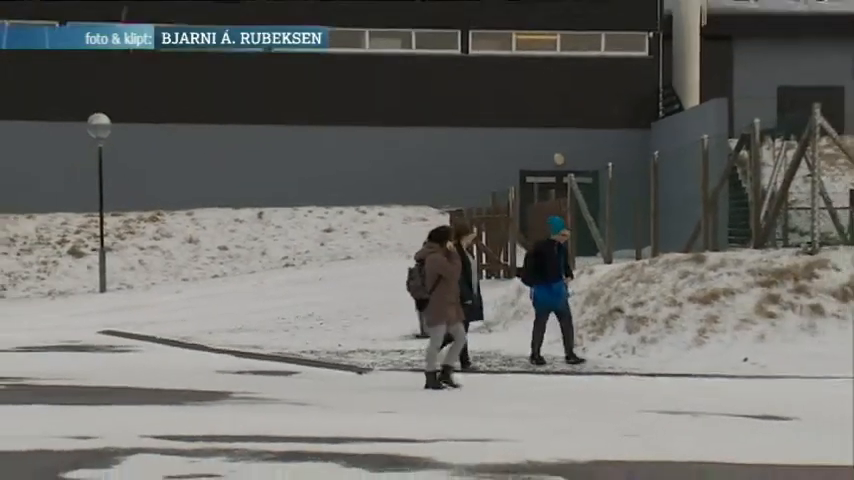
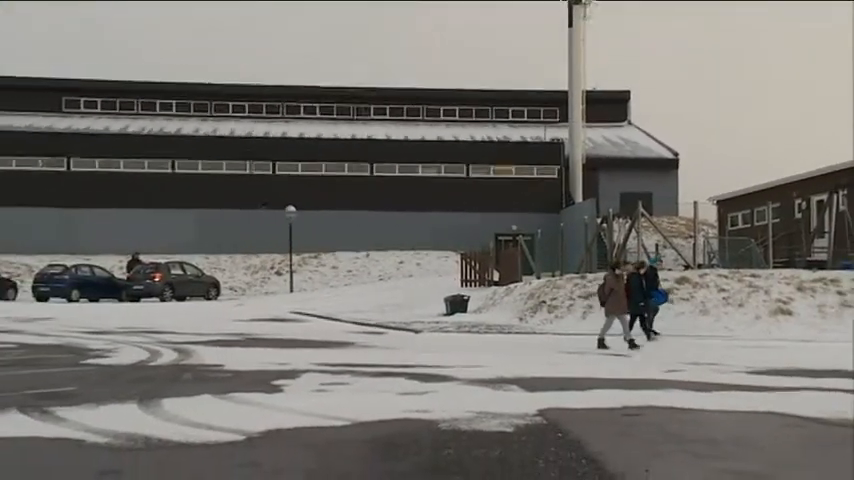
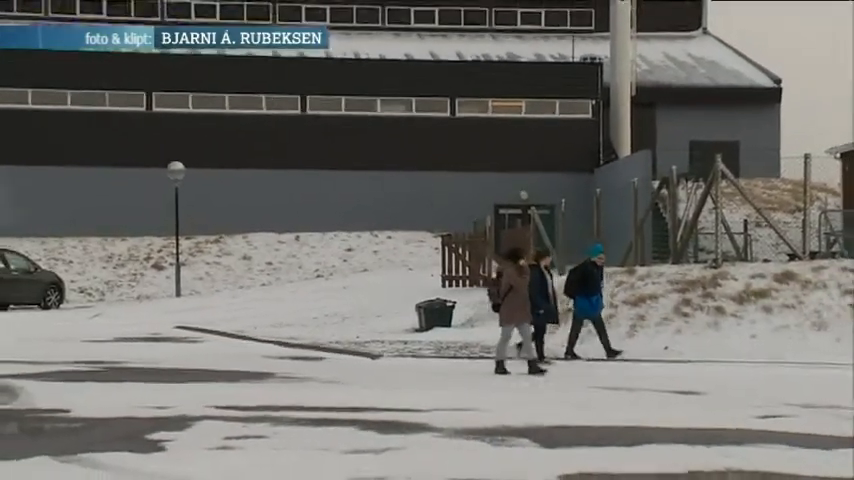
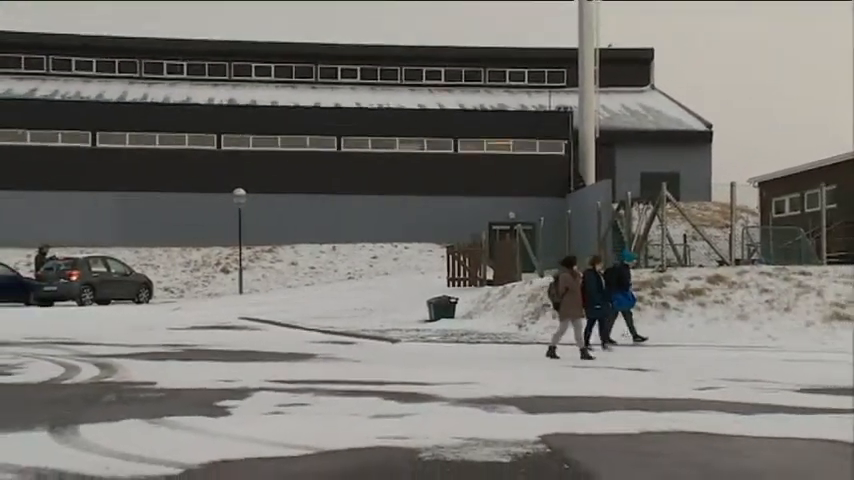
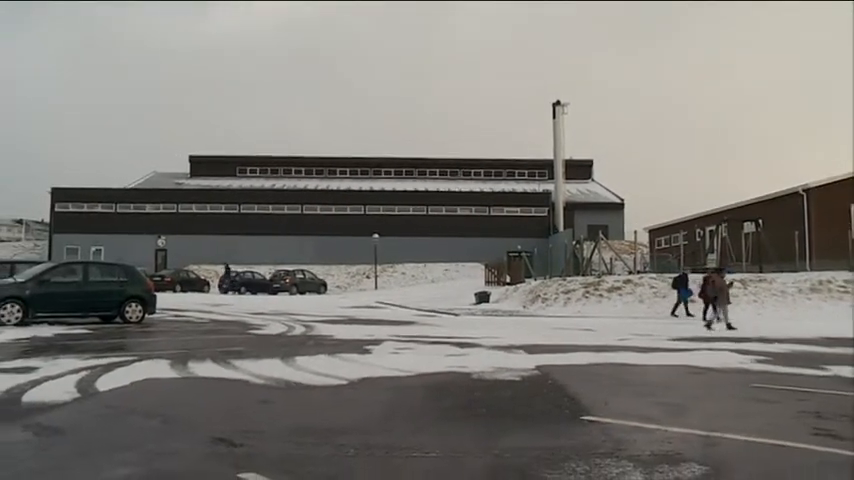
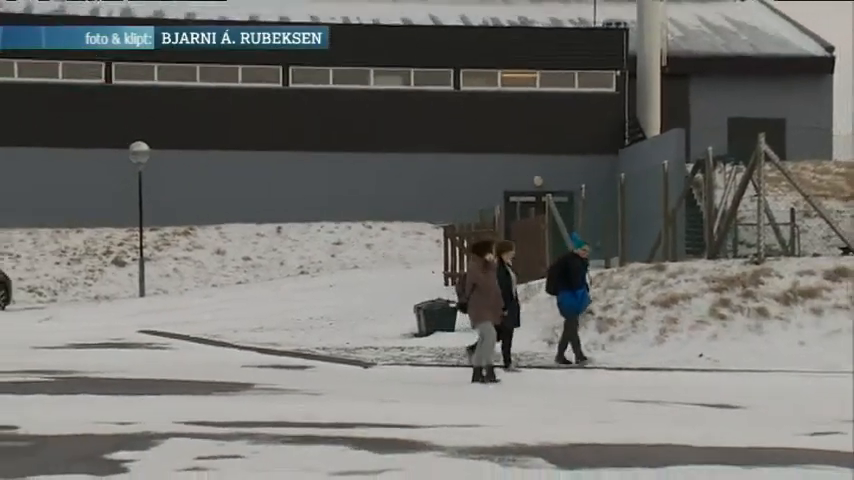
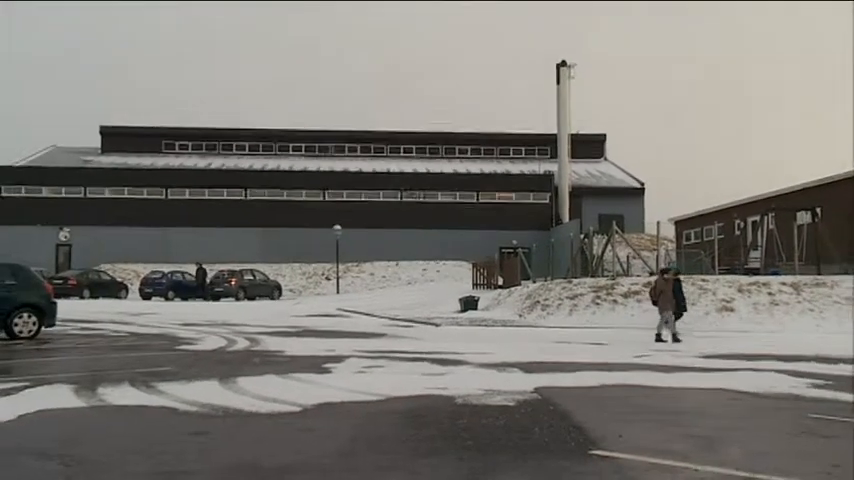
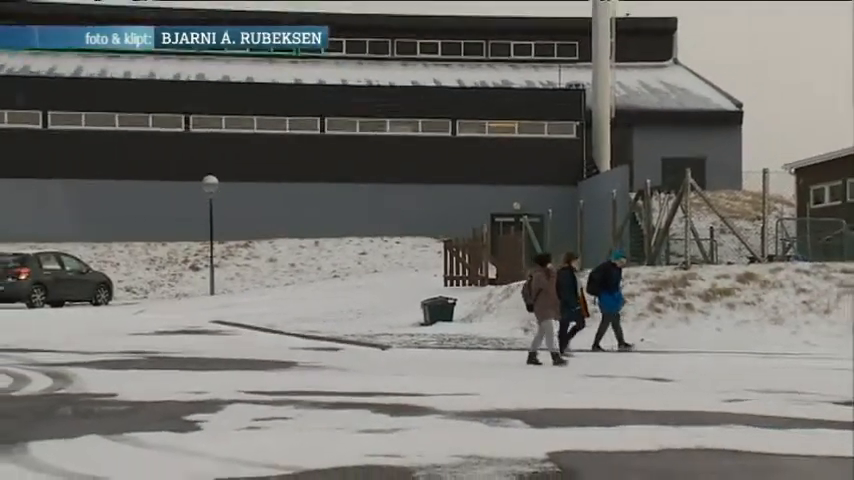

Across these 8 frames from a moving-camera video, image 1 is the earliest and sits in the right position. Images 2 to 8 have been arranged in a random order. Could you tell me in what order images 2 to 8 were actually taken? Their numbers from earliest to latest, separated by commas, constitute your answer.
6, 3, 8, 4, 2, 7, 5
